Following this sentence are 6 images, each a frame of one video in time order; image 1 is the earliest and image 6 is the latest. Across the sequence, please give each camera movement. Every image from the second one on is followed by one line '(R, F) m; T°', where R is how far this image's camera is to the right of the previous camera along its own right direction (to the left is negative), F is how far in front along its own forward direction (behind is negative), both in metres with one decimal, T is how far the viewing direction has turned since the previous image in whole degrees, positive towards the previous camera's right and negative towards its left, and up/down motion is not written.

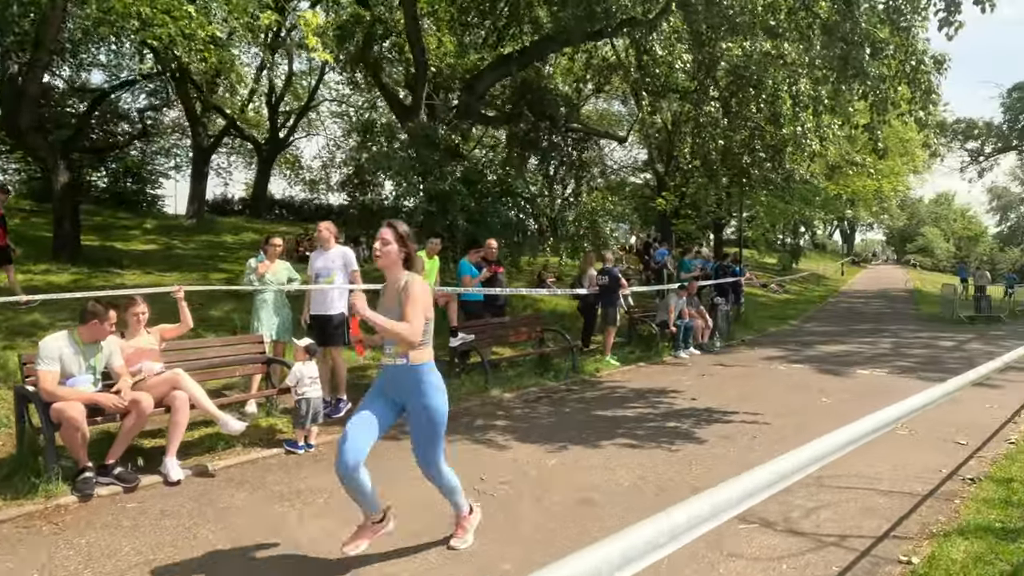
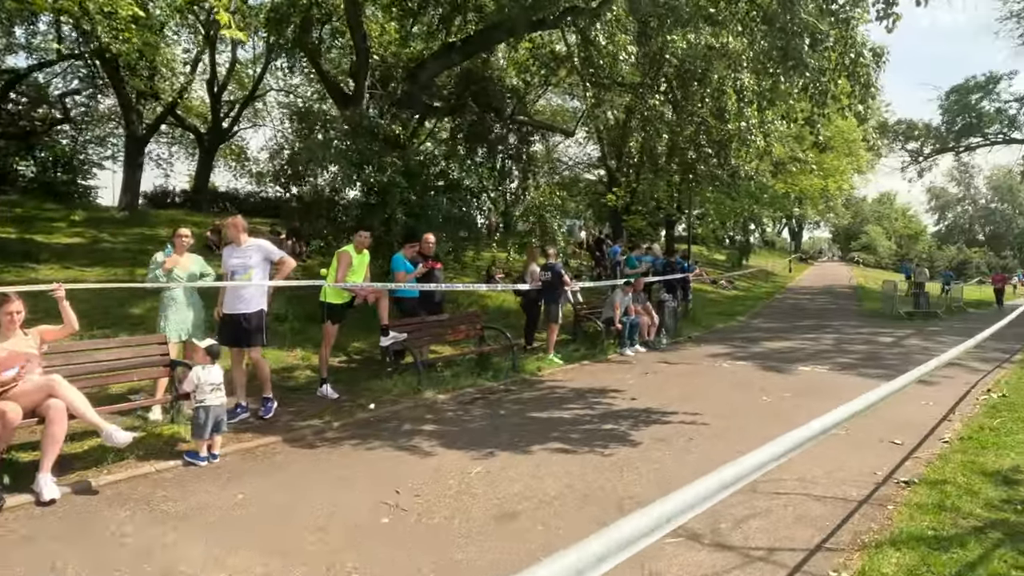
(+0.3, +0.3) m; +4°
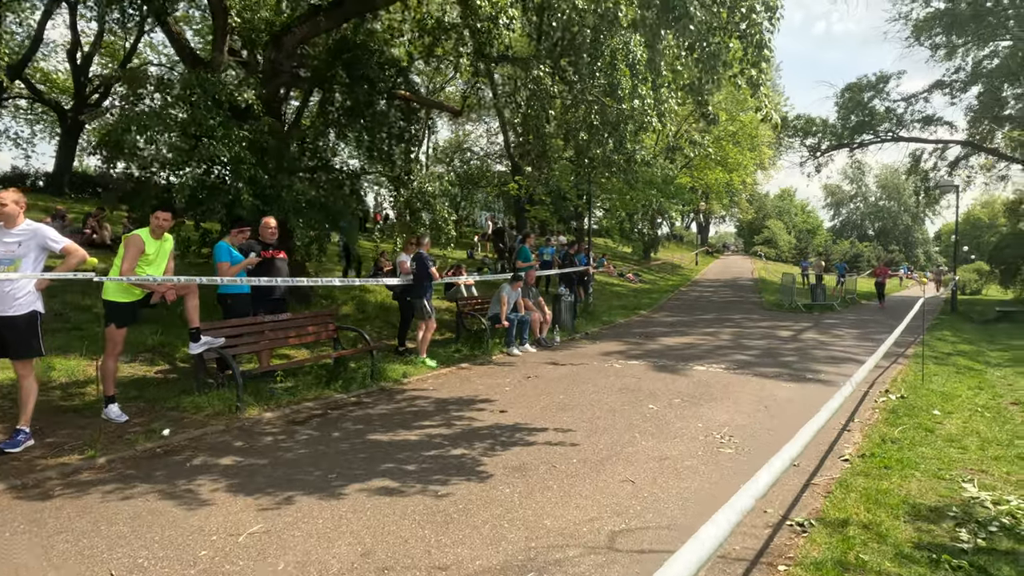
(+0.7, +1.2) m; +7°
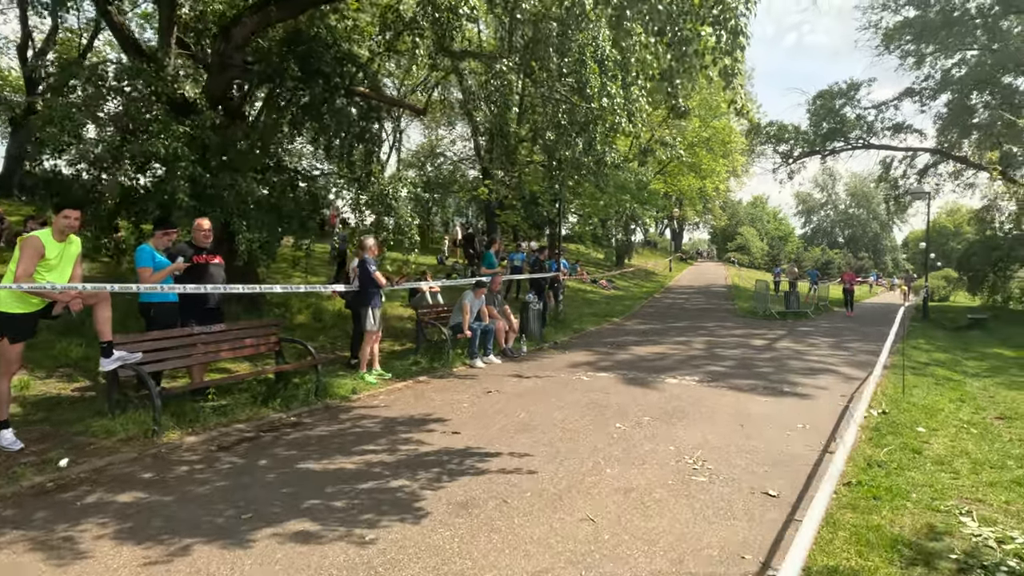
(+0.2, +0.6) m; +2°
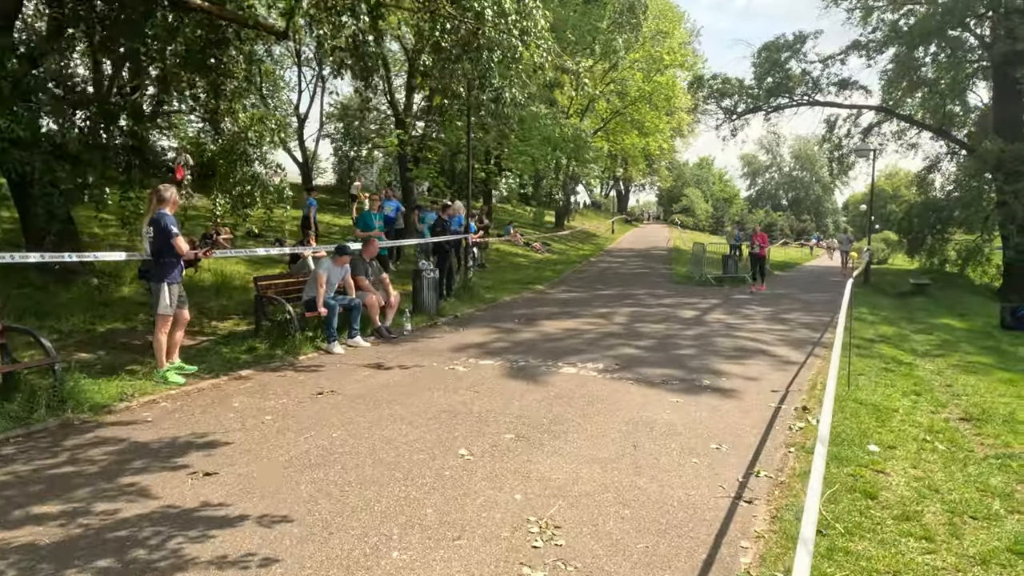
(+1.0, +1.9) m; +4°
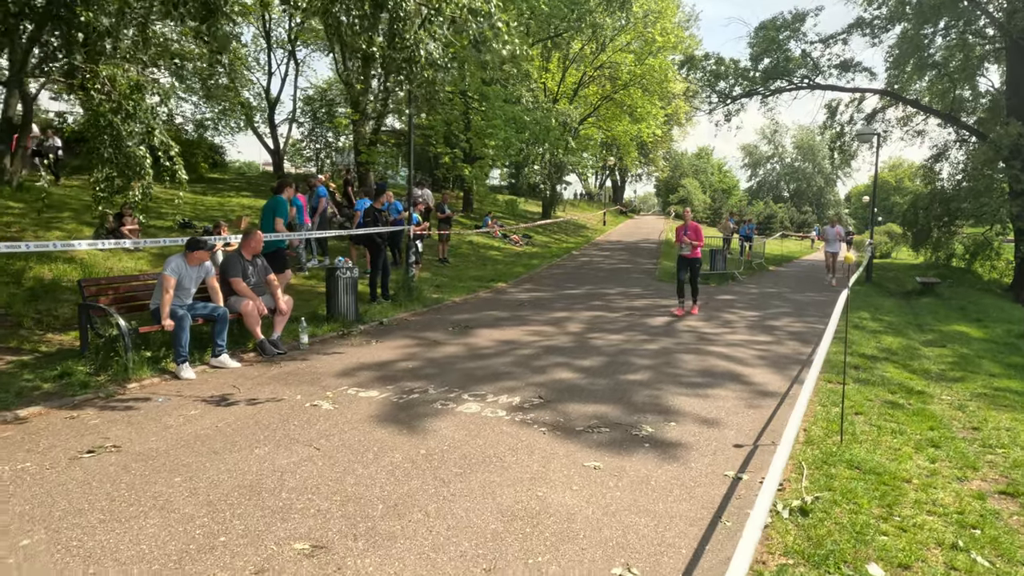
(+1.0, +1.8) m; 0°
